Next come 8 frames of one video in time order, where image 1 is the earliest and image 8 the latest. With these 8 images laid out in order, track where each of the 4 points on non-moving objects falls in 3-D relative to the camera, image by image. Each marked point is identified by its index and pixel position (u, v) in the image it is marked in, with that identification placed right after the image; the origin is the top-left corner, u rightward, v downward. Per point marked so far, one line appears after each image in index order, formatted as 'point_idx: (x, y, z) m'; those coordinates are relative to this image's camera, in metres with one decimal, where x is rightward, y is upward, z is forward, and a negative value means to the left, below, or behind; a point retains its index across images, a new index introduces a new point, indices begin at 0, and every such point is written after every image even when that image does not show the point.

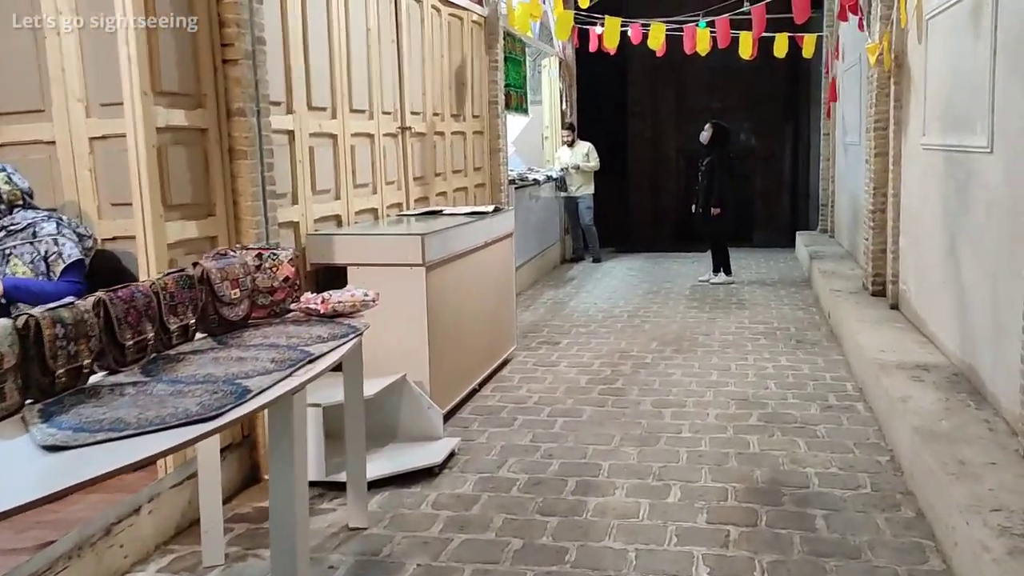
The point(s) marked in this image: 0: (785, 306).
0: (+2.6, -0.2, +7.4) m
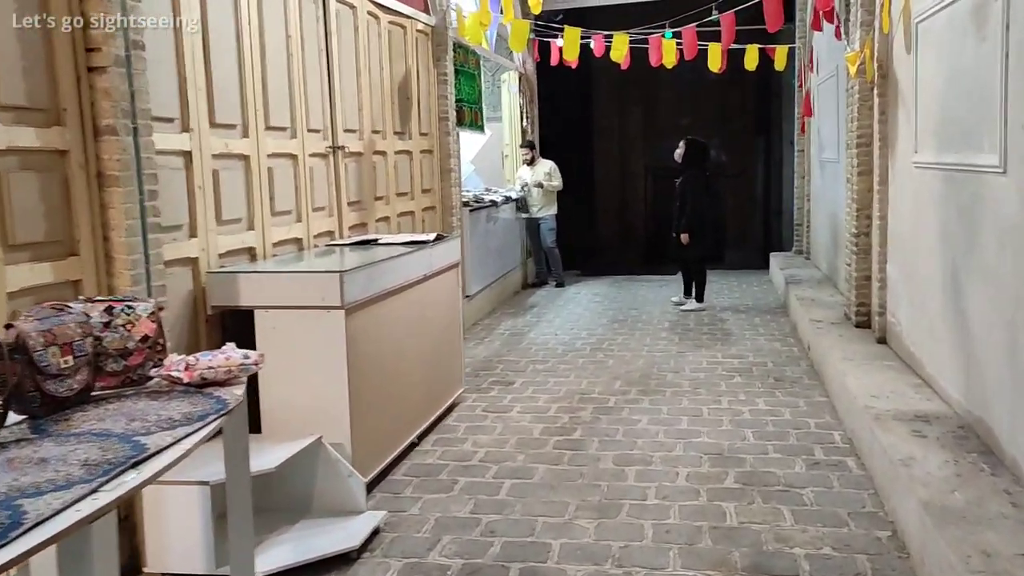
0: (+2.2, -0.4, +6.9) m
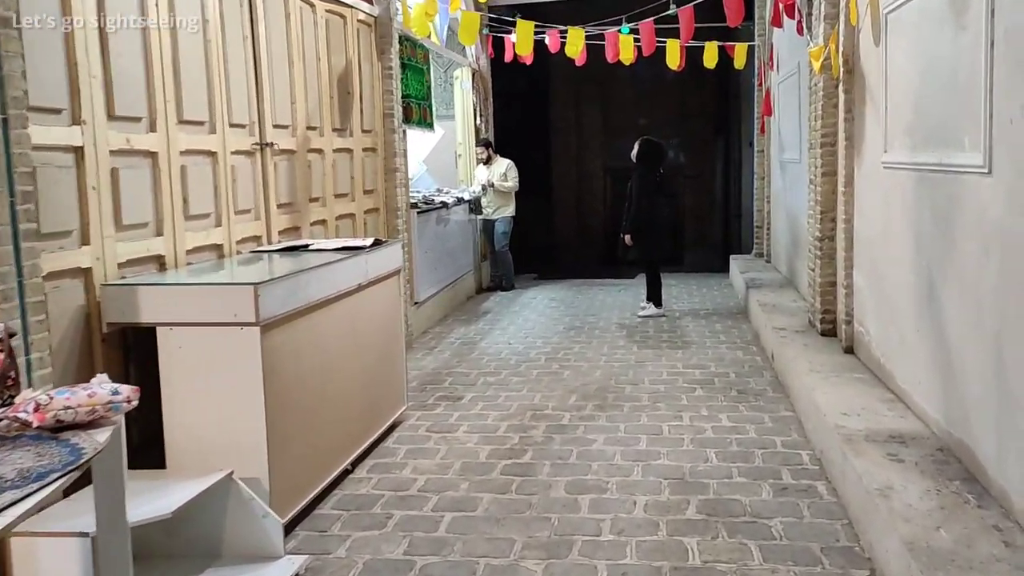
0: (+1.8, -0.5, +6.6) m
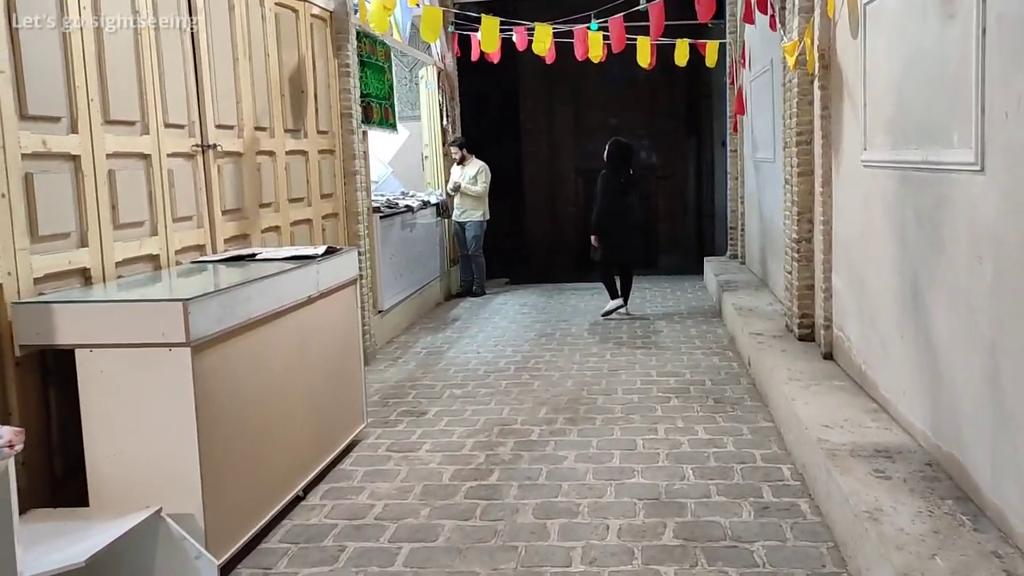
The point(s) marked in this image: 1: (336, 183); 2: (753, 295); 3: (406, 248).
0: (+1.5, -0.5, +6.4) m
1: (-1.4, +0.8, +6.2) m
2: (+2.2, -0.1, +7.1) m
3: (-1.1, +0.4, +8.0) m
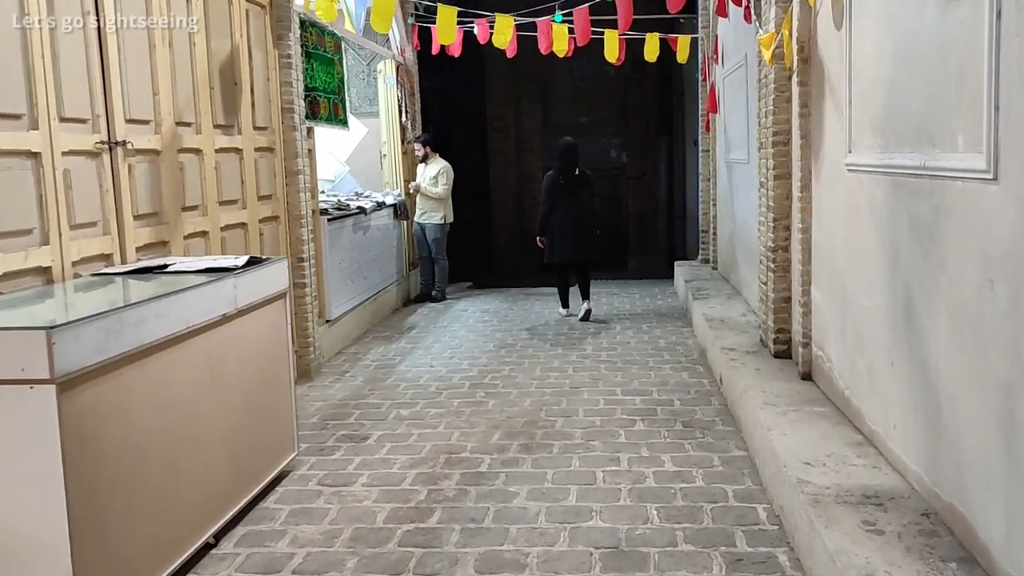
0: (+1.2, -0.6, +6.0) m
1: (-1.7, +0.8, +5.7) m
2: (+1.8, -0.1, +6.7) m
3: (-1.5, +0.3, +7.5) m
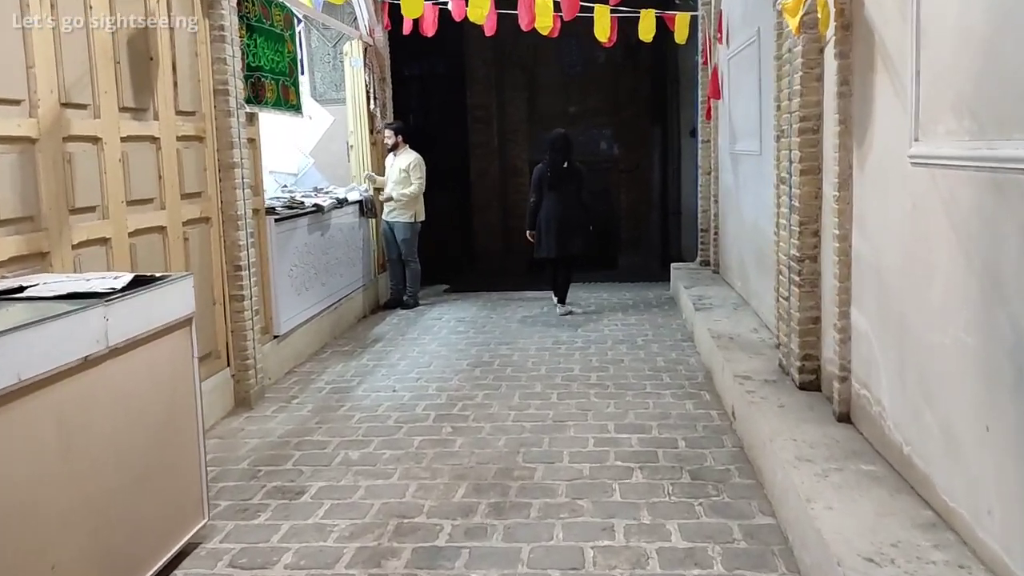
0: (+1.0, -0.7, +5.1) m
1: (-1.9, +0.7, +4.8) m
2: (+1.6, -0.2, +5.9) m
3: (-1.7, +0.3, +6.6) m
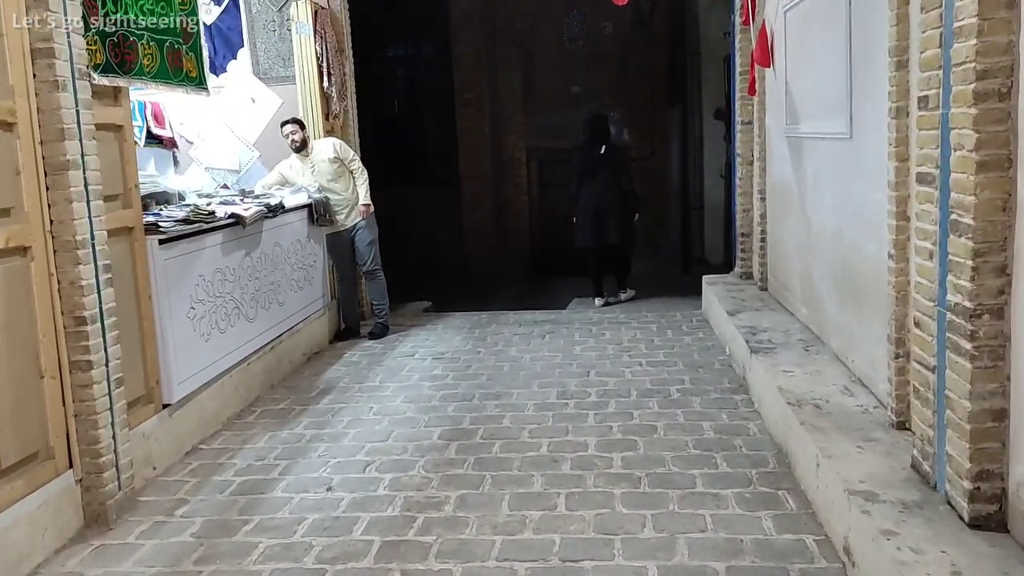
0: (+1.0, -0.9, +3.5) m
1: (-1.9, +0.4, +3.2) m
2: (+1.6, -0.4, +4.2) m
3: (-1.7, 0.0, +4.9) m
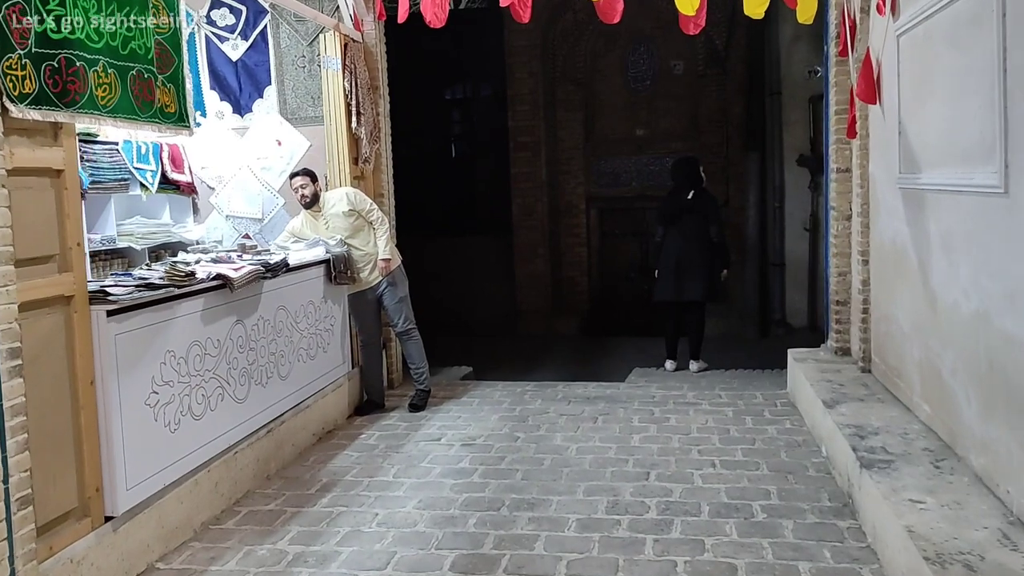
0: (+1.0, -1.2, +2.4) m
1: (-1.9, +0.1, +2.4) m
2: (+1.7, -0.8, +3.1) m
3: (-1.5, -0.3, +4.1) m
